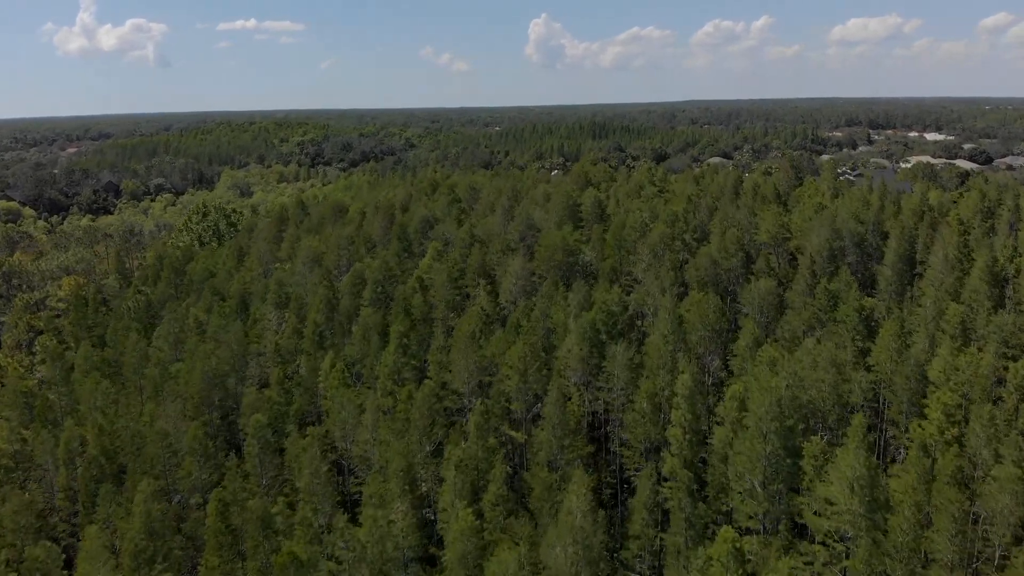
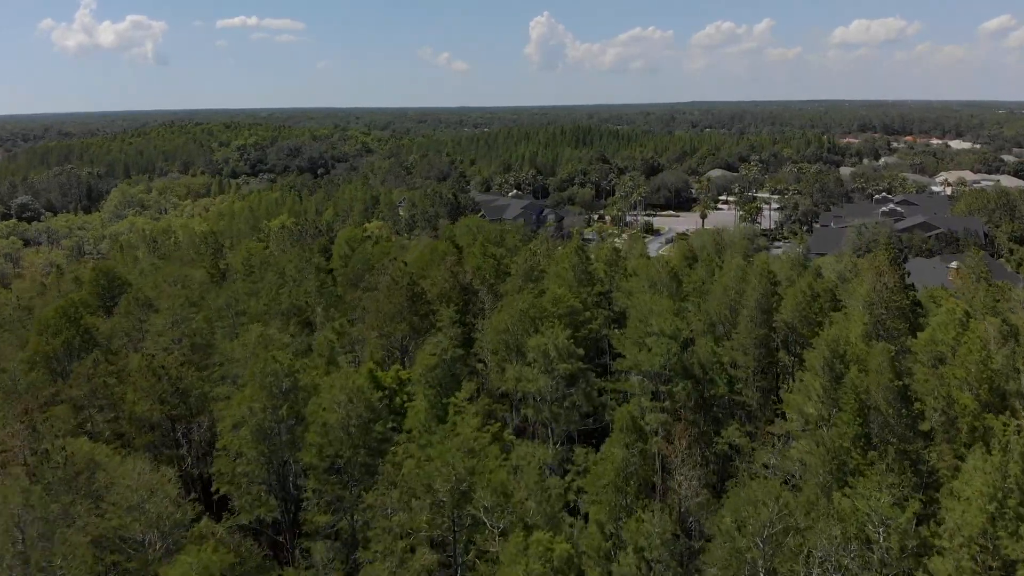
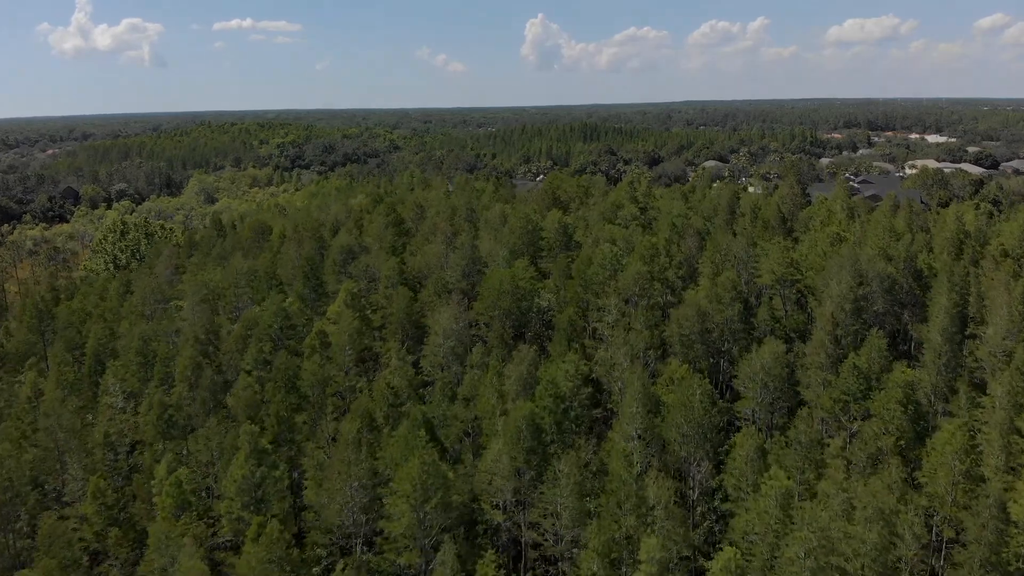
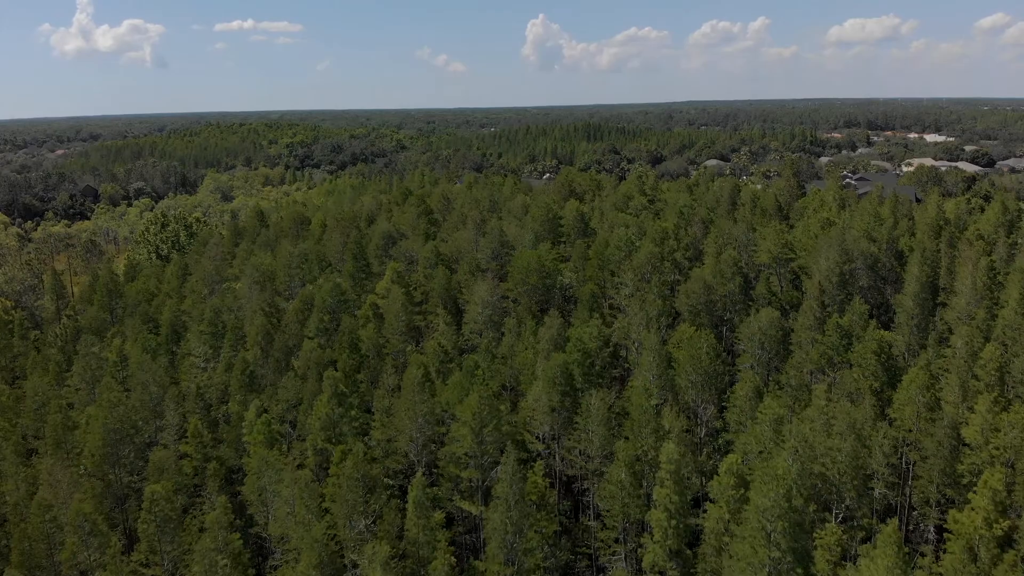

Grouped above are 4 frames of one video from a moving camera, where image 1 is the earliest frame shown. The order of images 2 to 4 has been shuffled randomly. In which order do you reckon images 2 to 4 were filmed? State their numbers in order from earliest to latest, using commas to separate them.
4, 3, 2
